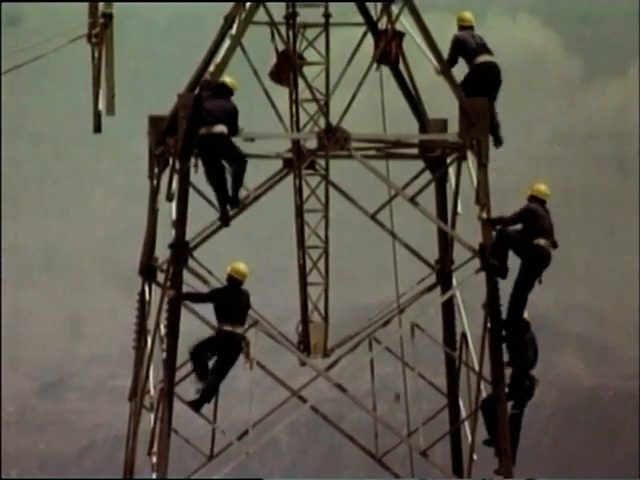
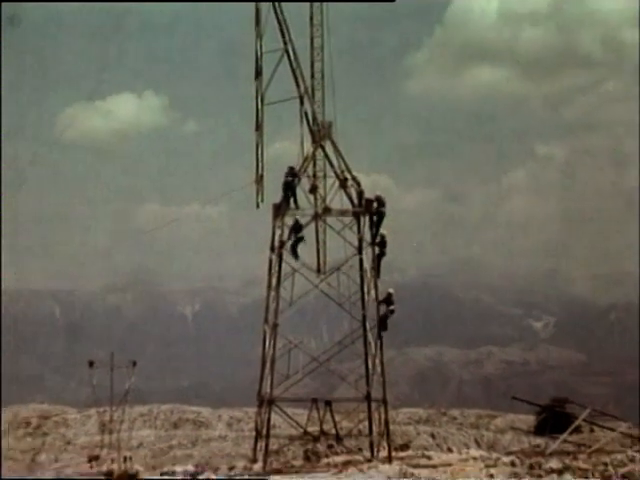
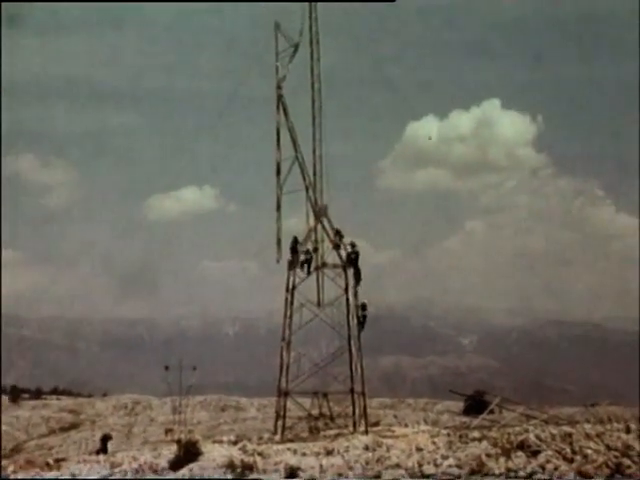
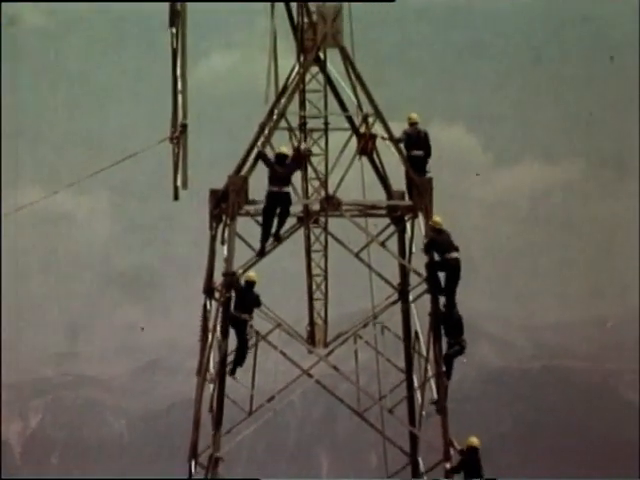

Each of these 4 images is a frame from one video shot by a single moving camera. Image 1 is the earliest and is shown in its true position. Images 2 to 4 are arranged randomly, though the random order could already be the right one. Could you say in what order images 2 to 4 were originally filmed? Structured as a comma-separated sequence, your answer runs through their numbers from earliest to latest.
4, 2, 3
